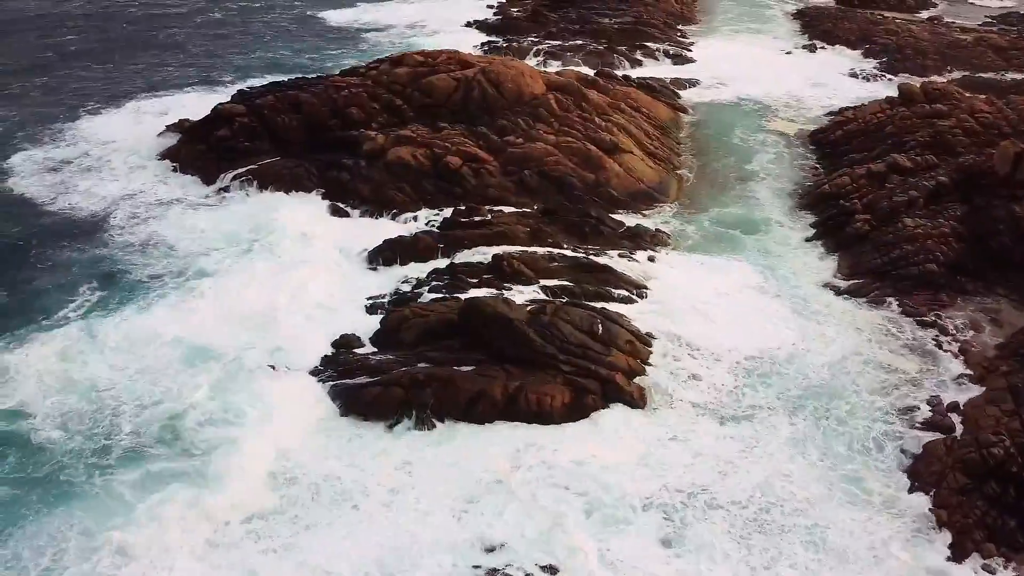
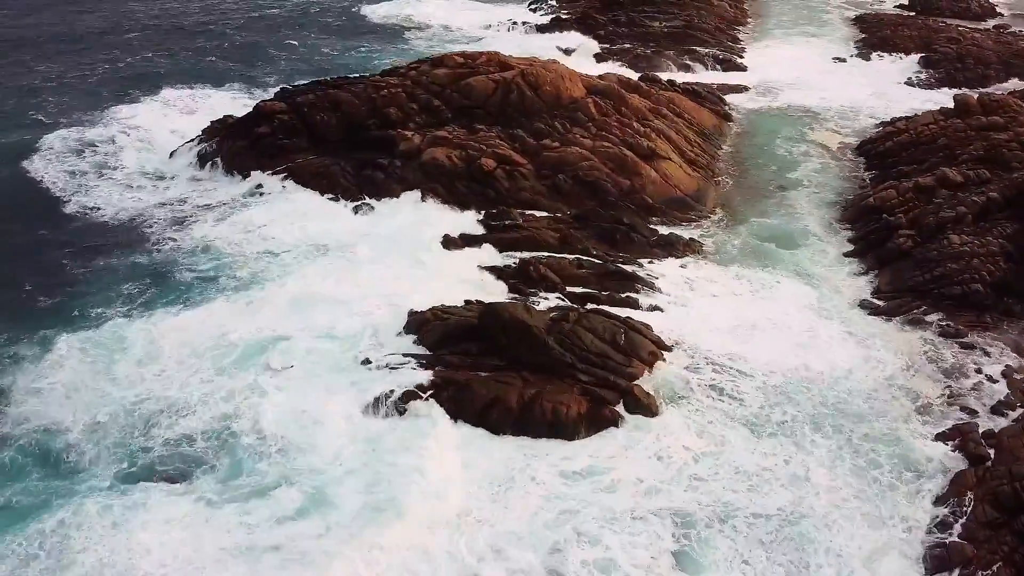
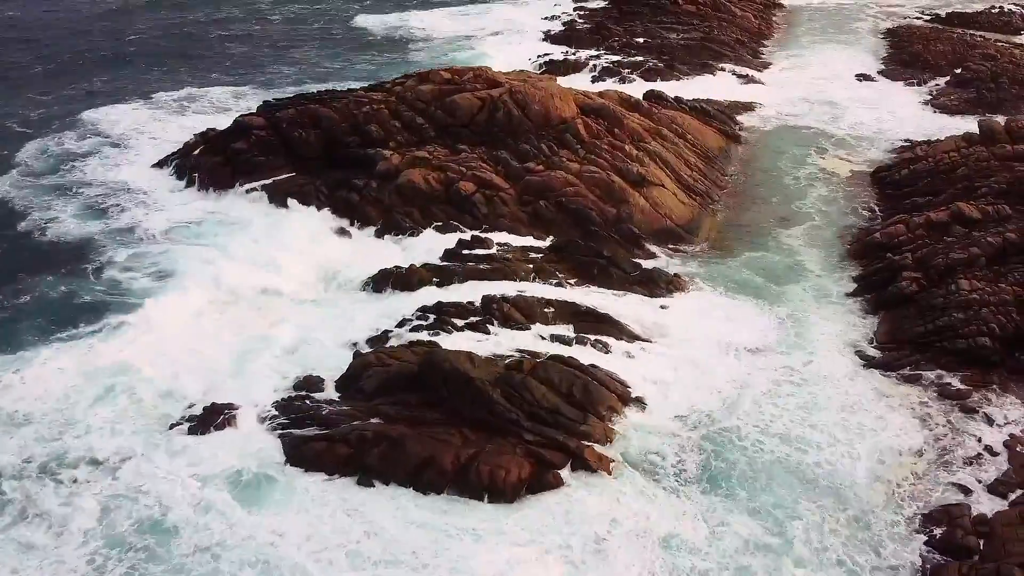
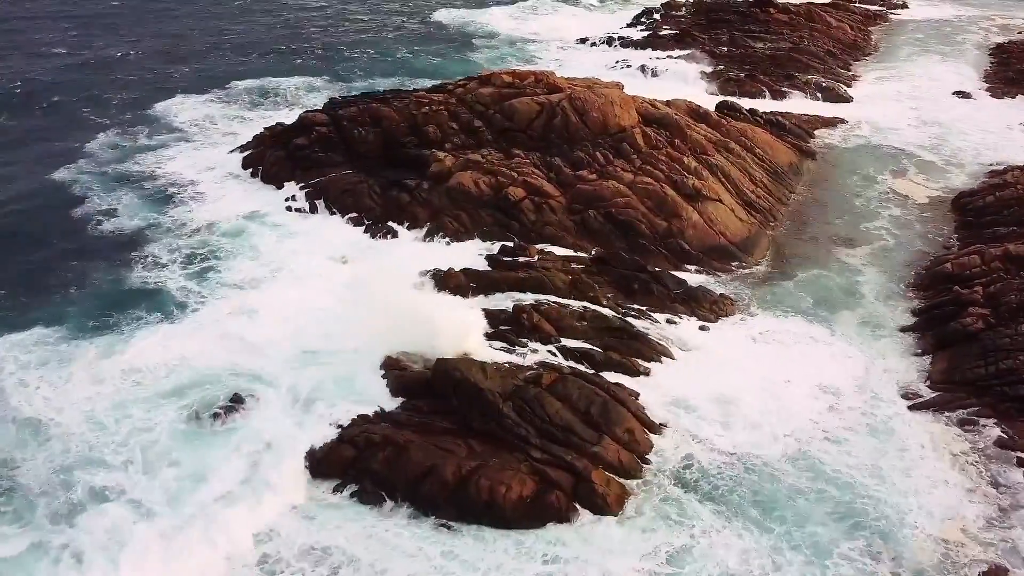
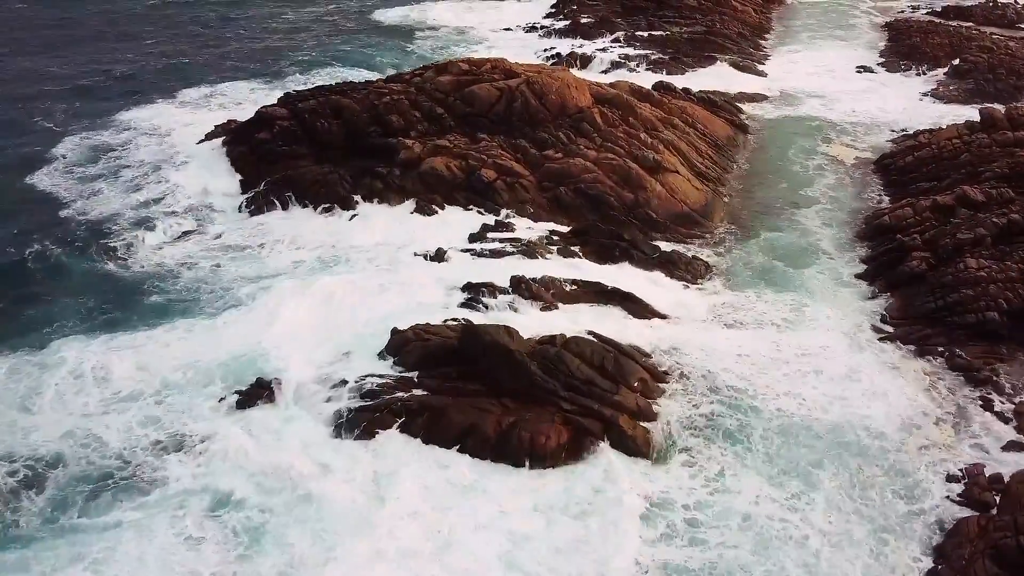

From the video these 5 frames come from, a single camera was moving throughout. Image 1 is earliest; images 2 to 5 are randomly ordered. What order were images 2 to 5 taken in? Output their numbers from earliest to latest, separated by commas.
2, 5, 3, 4
